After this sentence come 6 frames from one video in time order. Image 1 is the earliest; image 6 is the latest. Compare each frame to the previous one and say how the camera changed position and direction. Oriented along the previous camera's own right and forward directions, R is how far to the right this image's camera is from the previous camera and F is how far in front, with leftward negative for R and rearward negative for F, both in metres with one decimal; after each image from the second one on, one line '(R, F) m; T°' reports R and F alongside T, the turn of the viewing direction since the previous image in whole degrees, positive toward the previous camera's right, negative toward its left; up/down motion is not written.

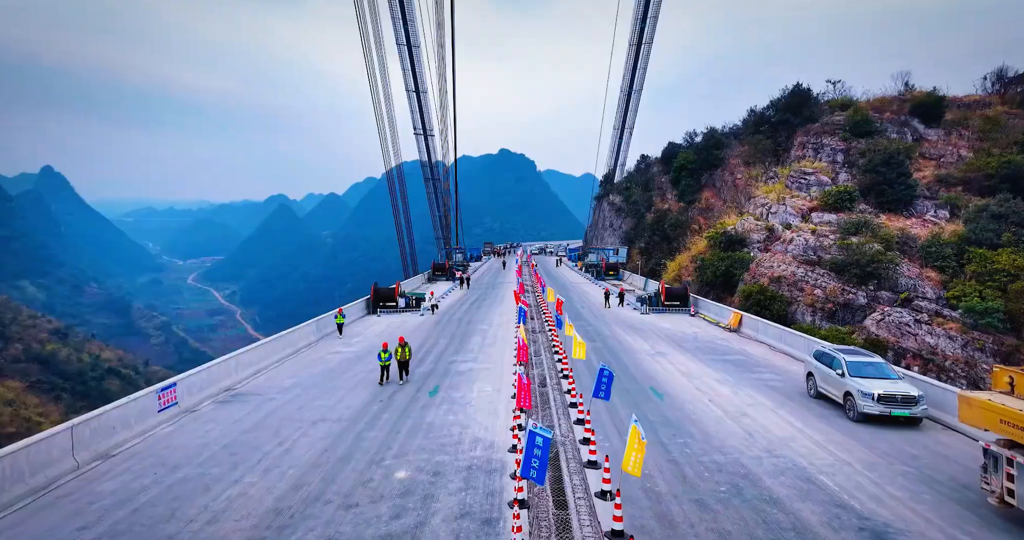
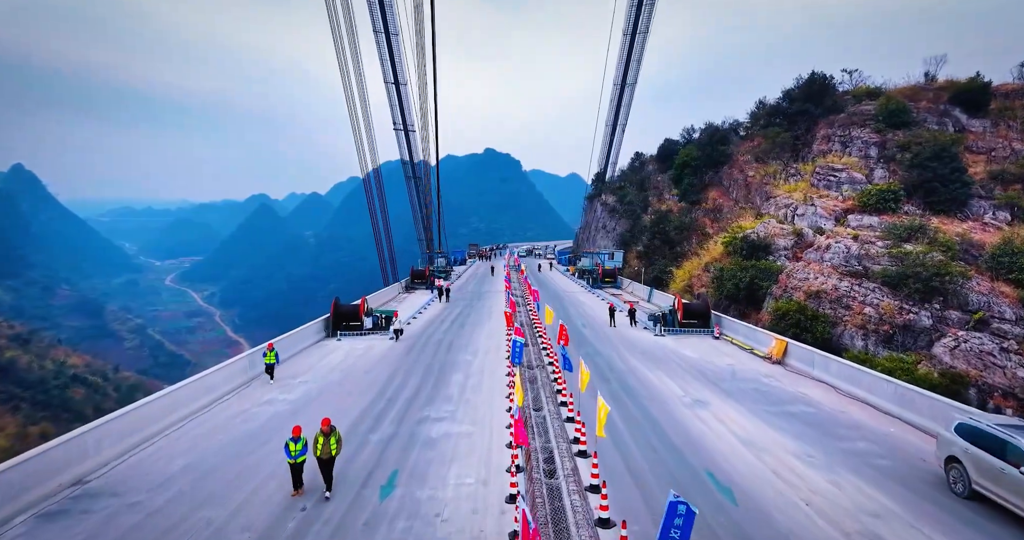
(-0.1, +4.4) m; +2°
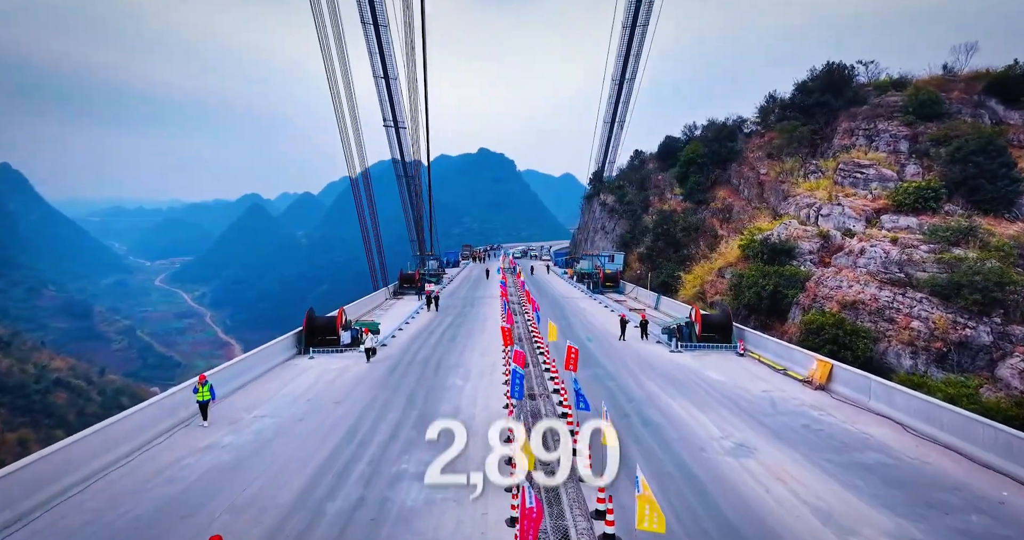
(-0.1, +2.6) m; +1°
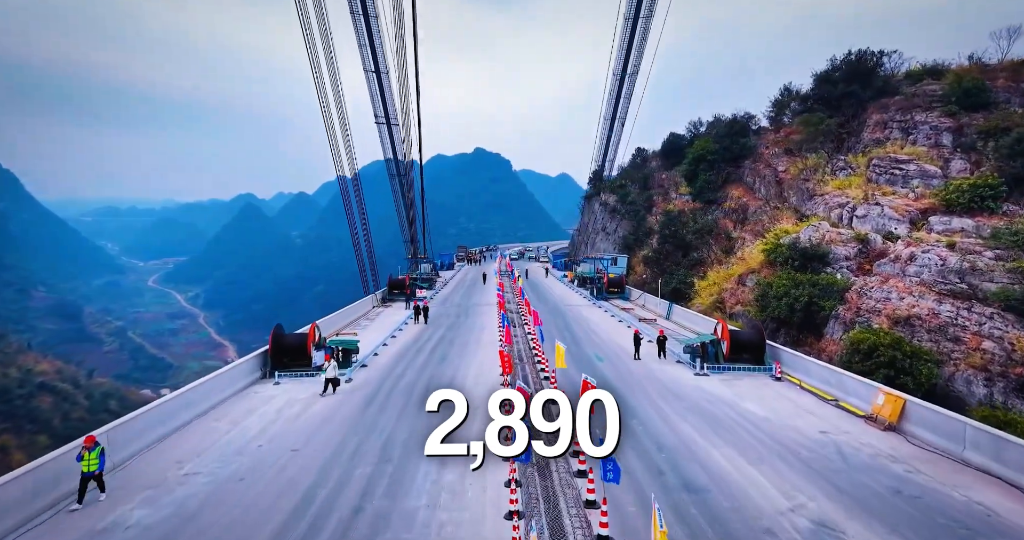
(-0.1, +2.7) m; 0°
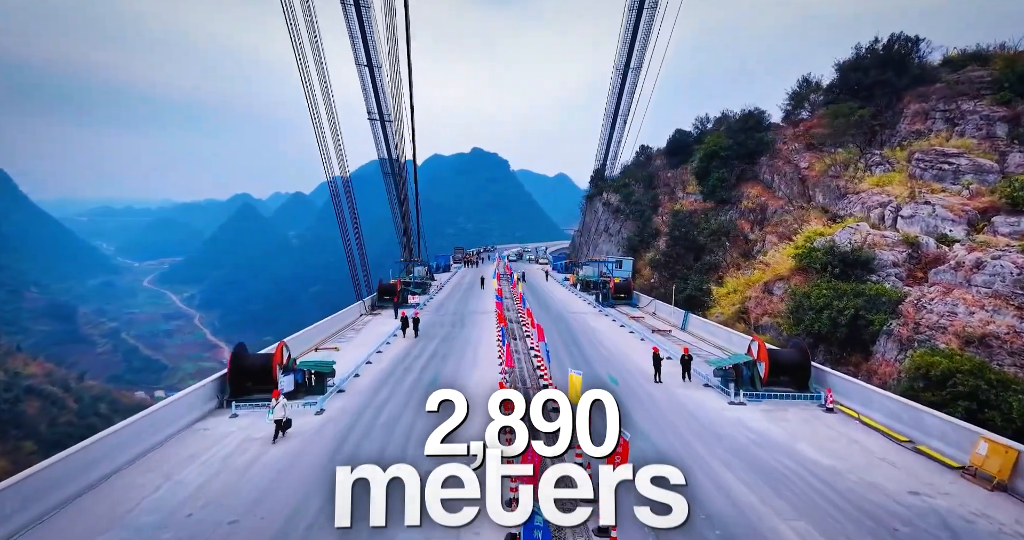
(-0.1, +2.6) m; 0°
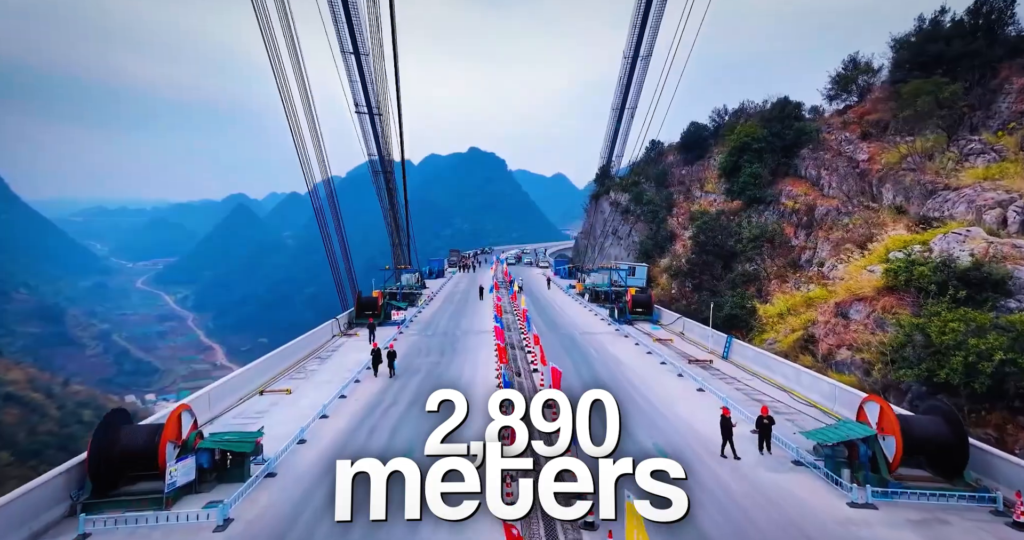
(-0.3, +4.9) m; 0°
